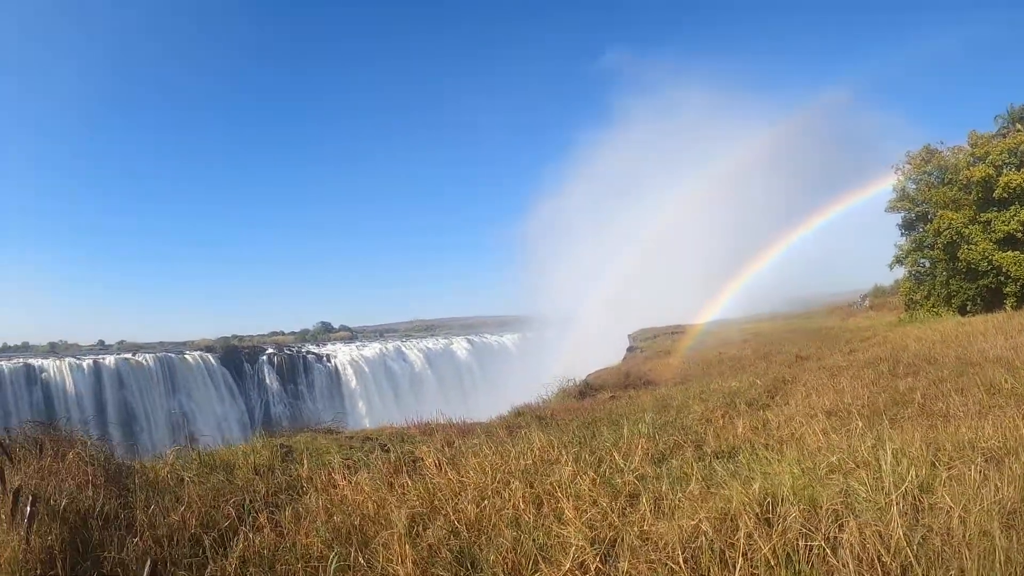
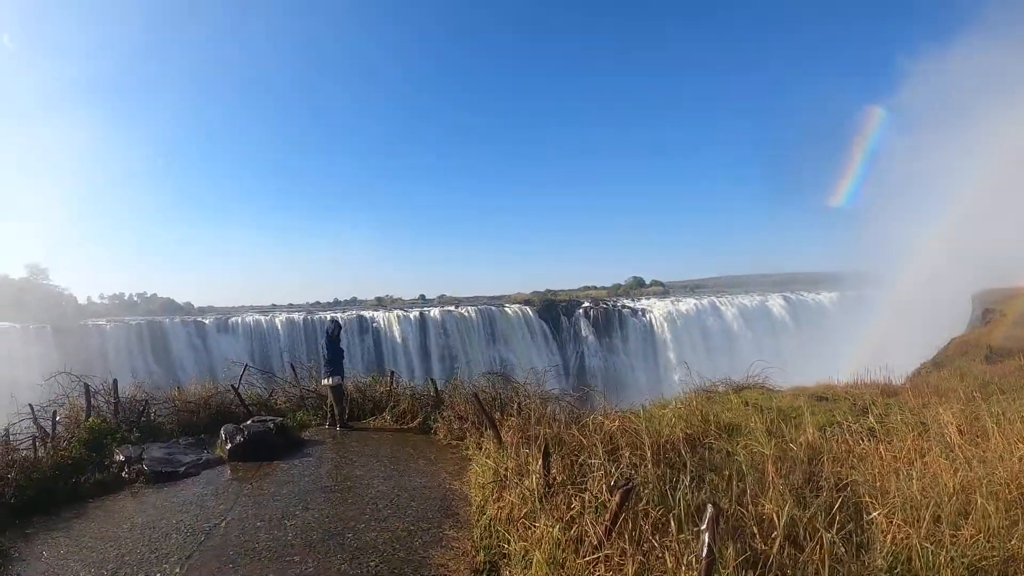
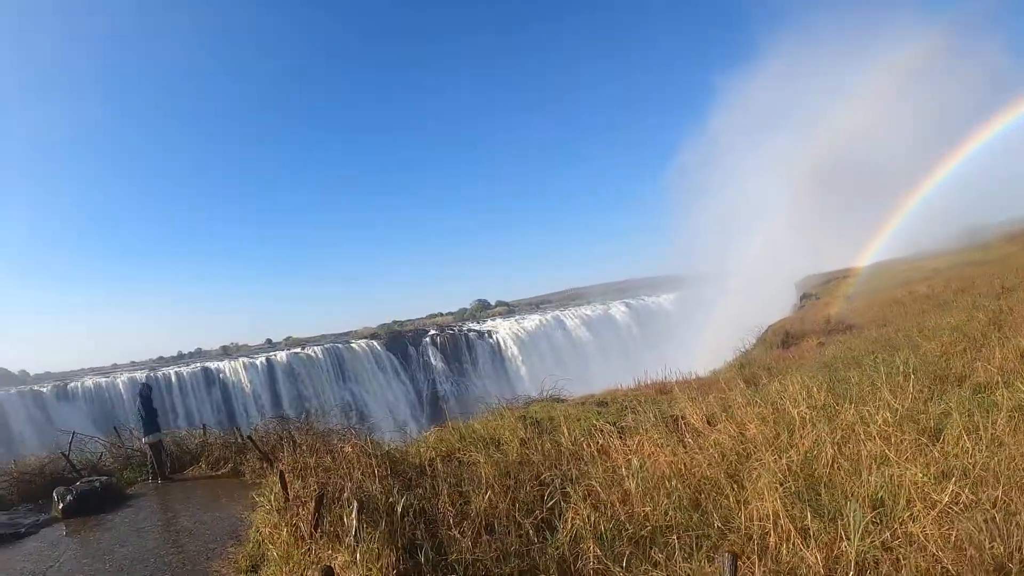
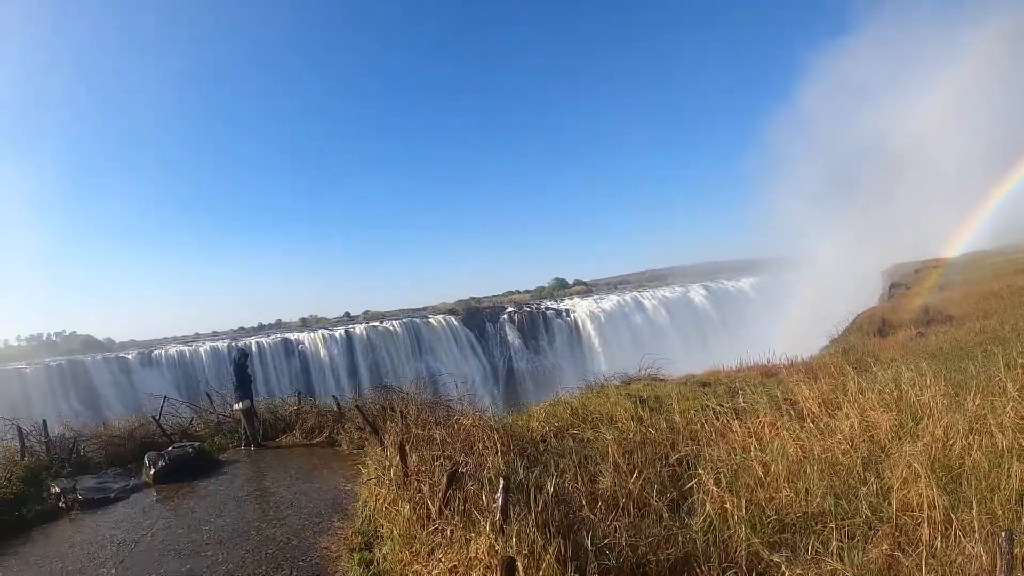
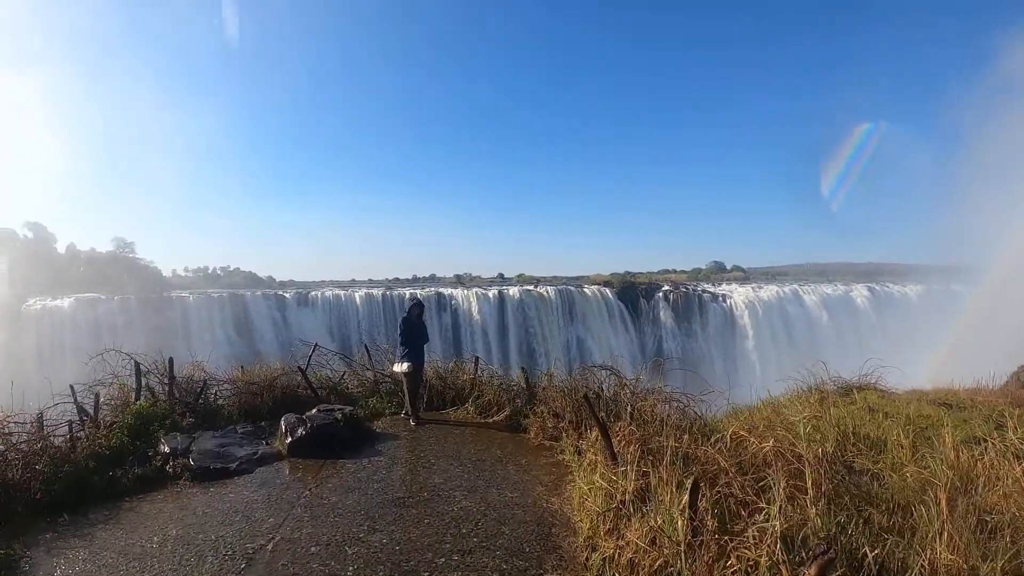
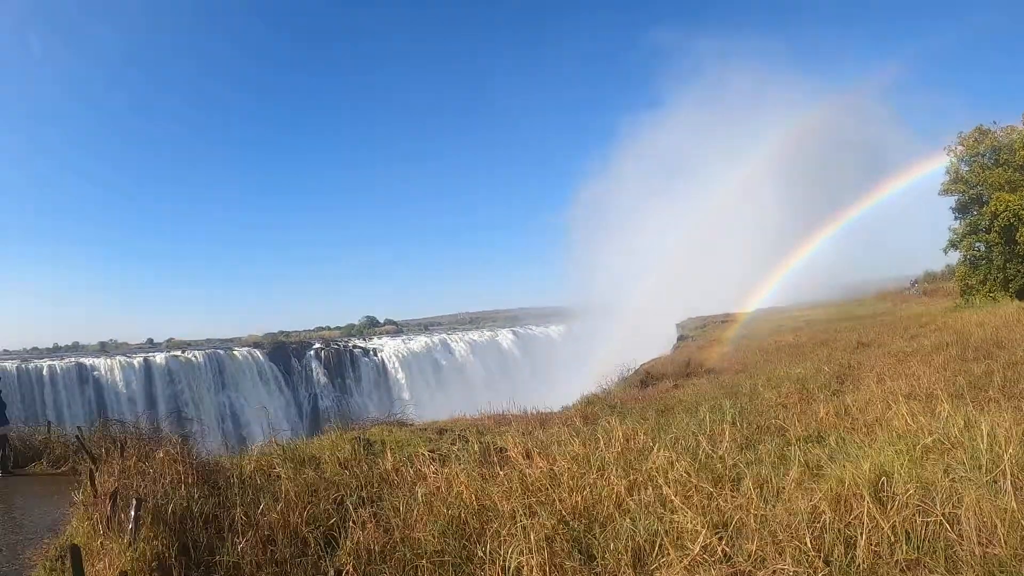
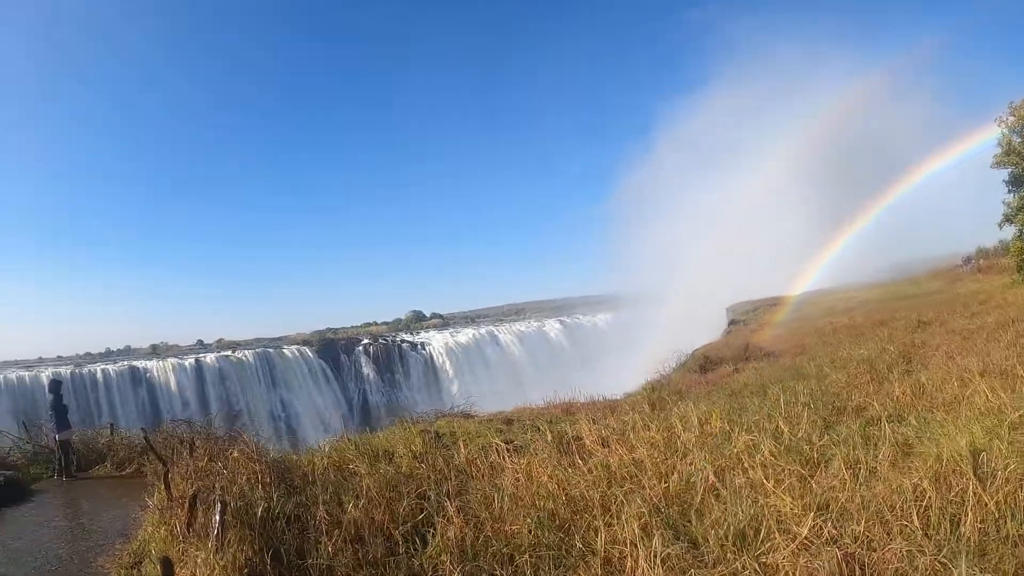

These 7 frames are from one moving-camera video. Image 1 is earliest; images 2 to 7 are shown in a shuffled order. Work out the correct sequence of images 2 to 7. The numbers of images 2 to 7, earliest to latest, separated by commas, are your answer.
6, 7, 3, 4, 2, 5
